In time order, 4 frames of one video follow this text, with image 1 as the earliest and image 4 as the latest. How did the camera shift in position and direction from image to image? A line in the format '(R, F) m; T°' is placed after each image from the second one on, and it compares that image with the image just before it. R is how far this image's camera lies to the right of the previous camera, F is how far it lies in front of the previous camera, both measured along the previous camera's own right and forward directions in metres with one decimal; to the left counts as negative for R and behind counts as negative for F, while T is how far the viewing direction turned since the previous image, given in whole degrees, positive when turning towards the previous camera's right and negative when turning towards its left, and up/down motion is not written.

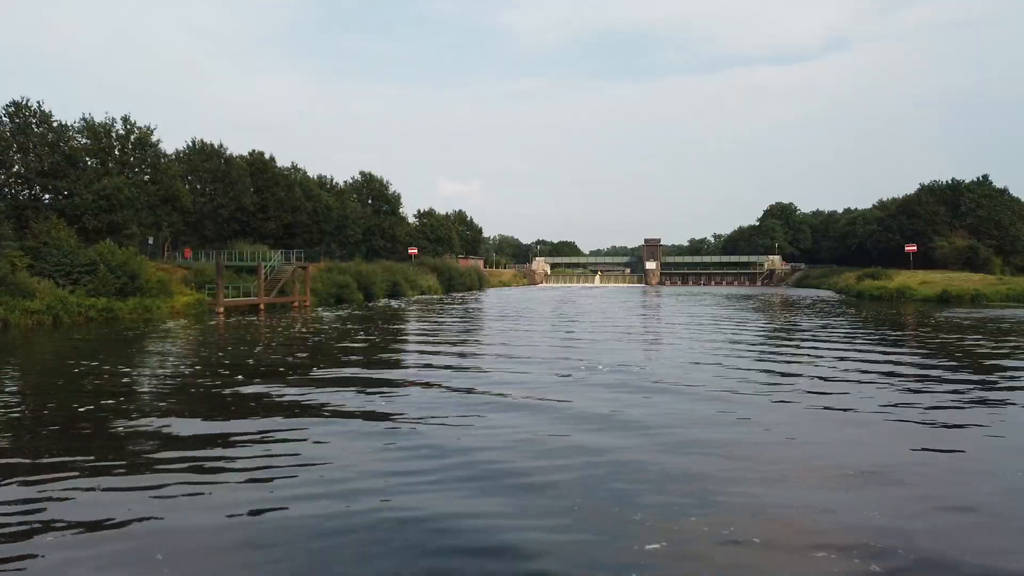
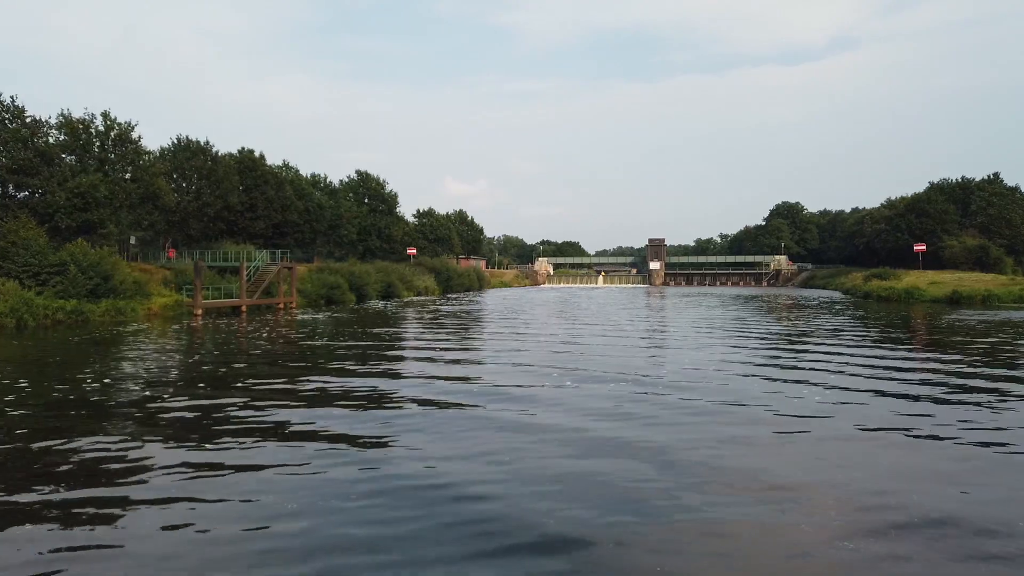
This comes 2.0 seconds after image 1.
(+0.4, +0.7) m; -1°
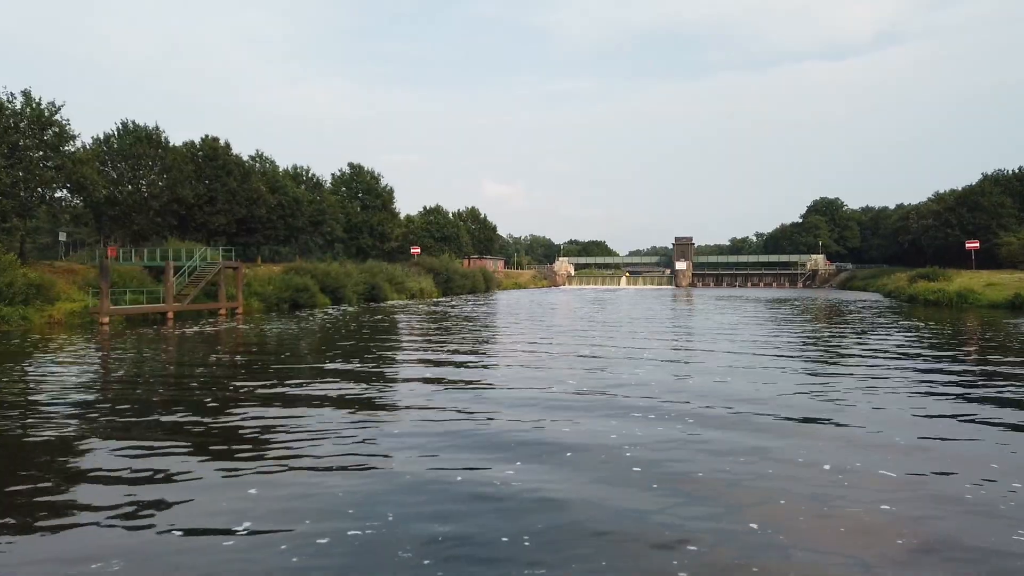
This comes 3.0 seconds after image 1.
(+1.3, +2.6) m; -3°
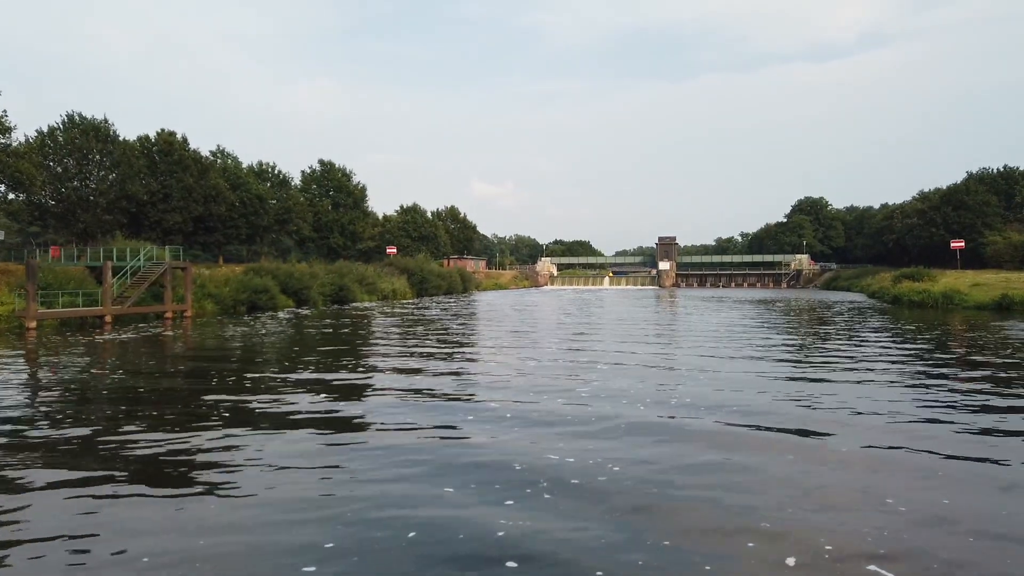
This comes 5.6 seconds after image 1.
(+0.5, +0.8) m; +1°
